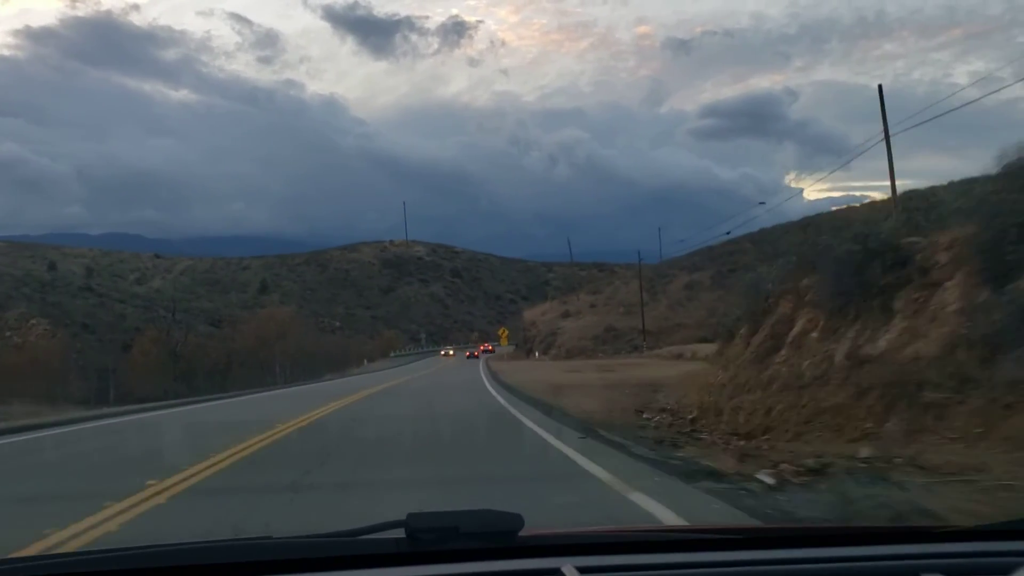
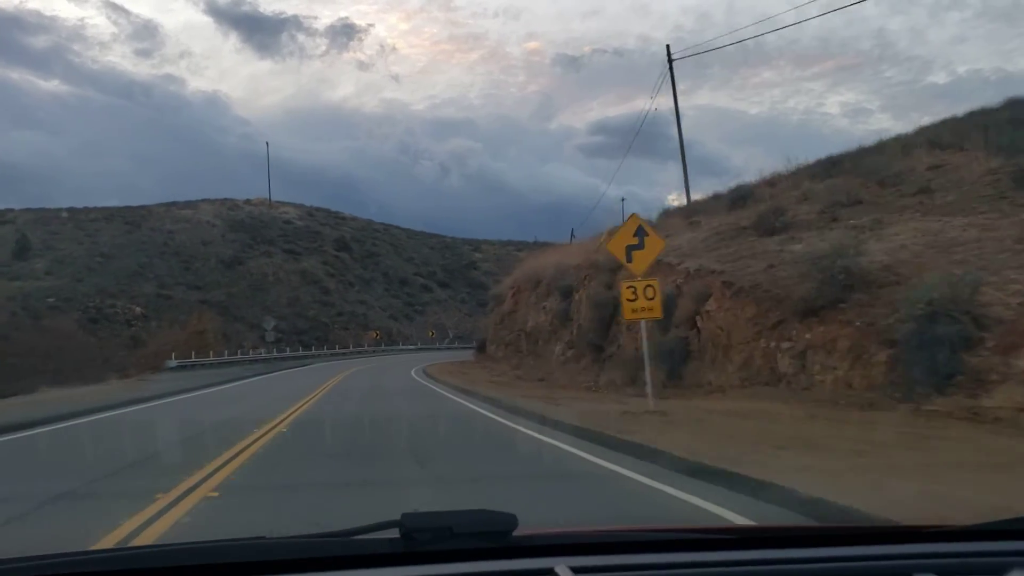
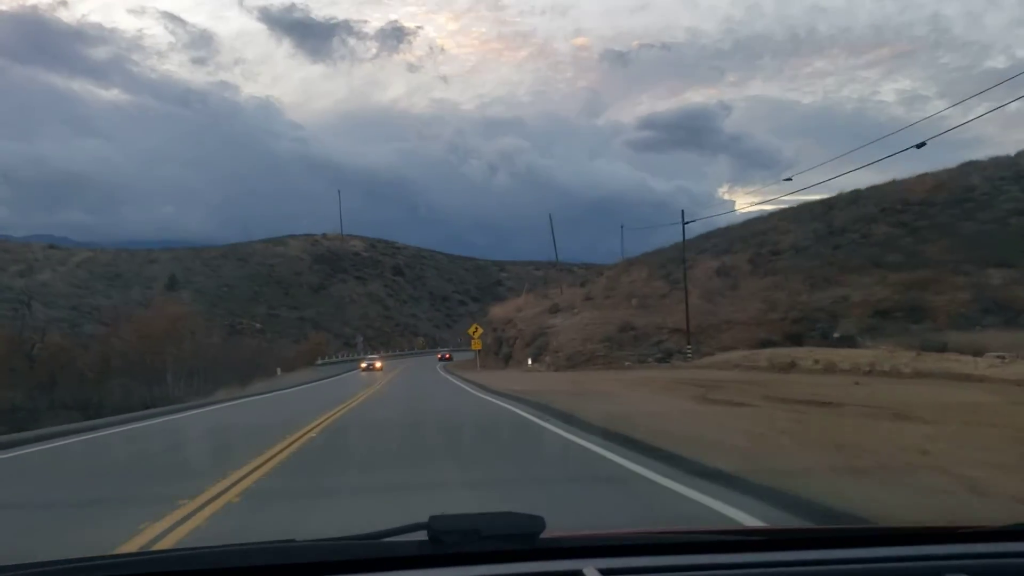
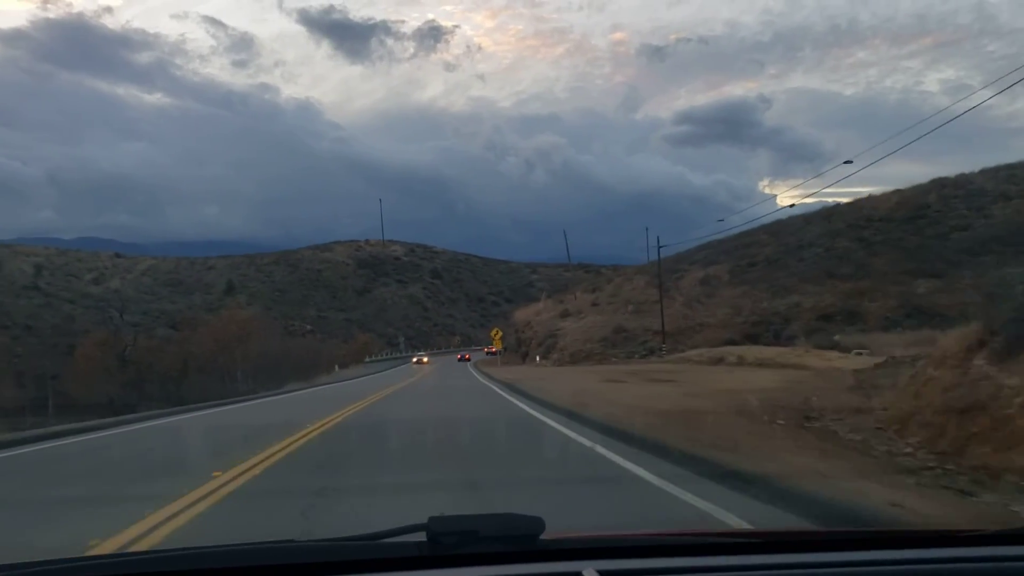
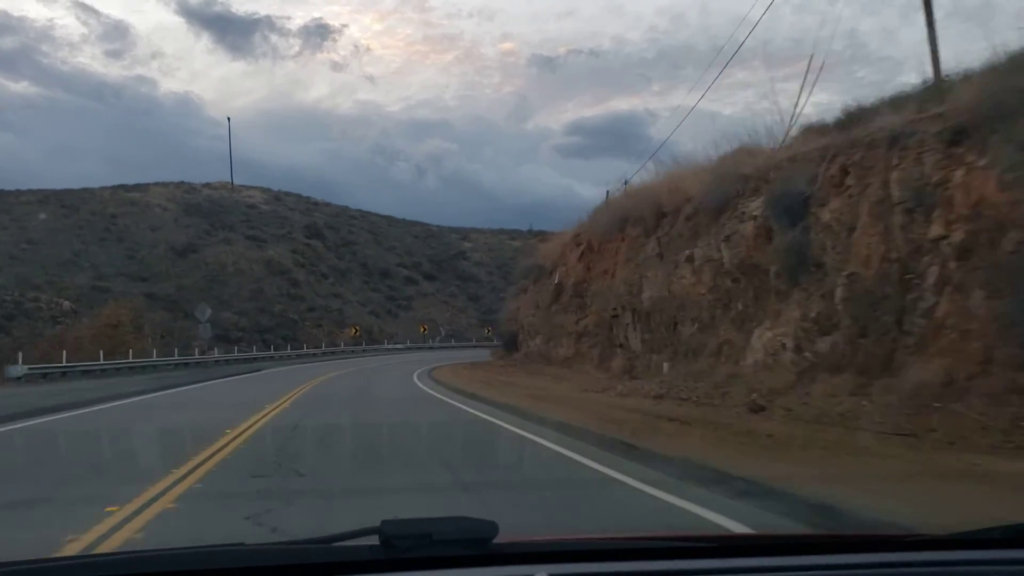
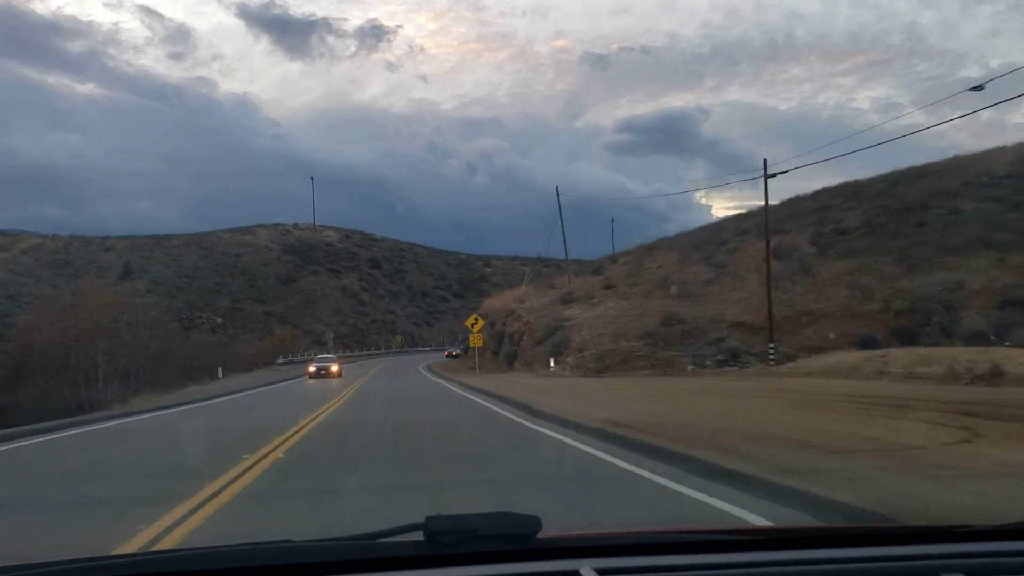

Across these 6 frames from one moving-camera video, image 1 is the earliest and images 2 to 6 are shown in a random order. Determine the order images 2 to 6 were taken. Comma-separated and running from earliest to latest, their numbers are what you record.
4, 3, 6, 2, 5
